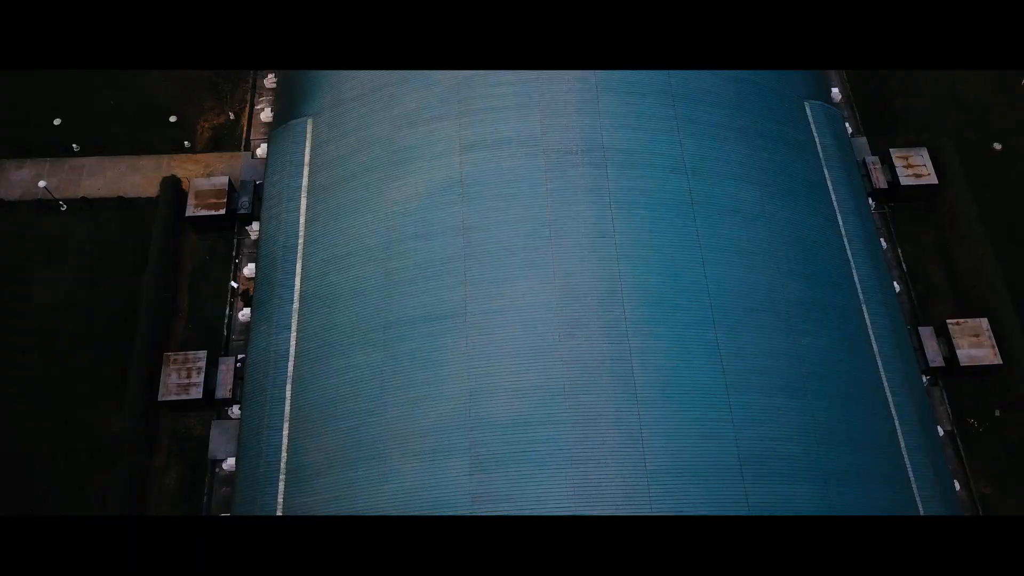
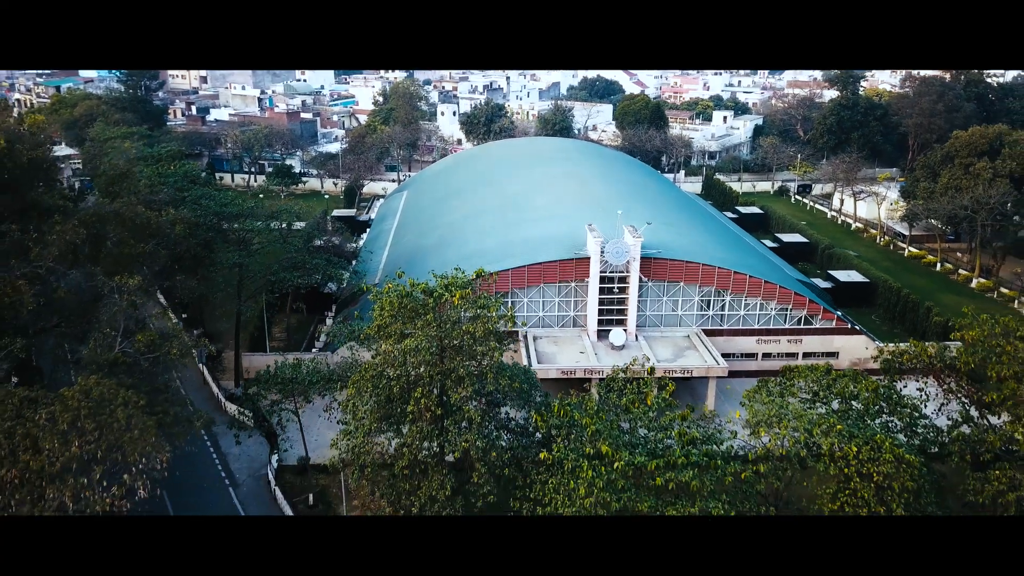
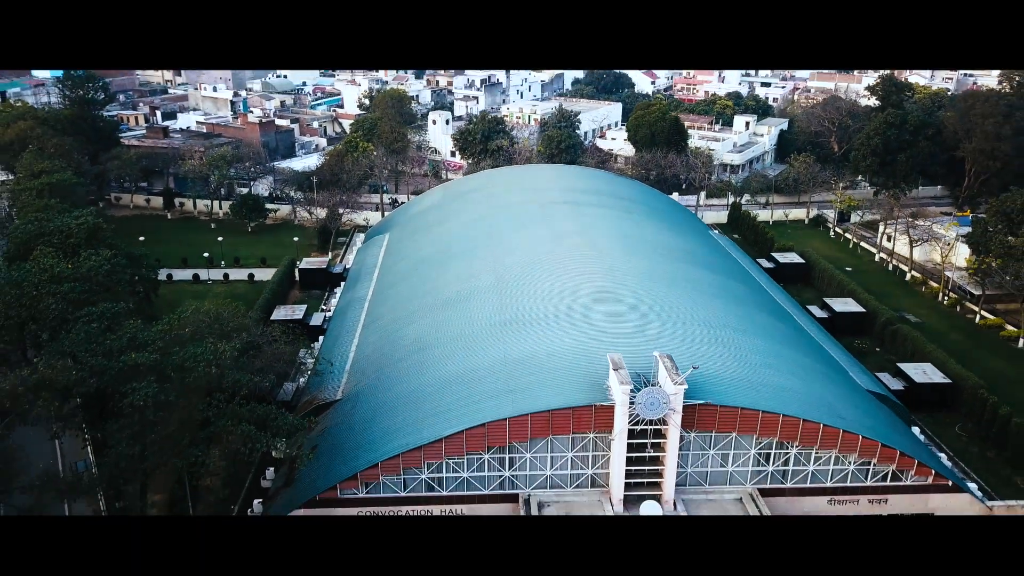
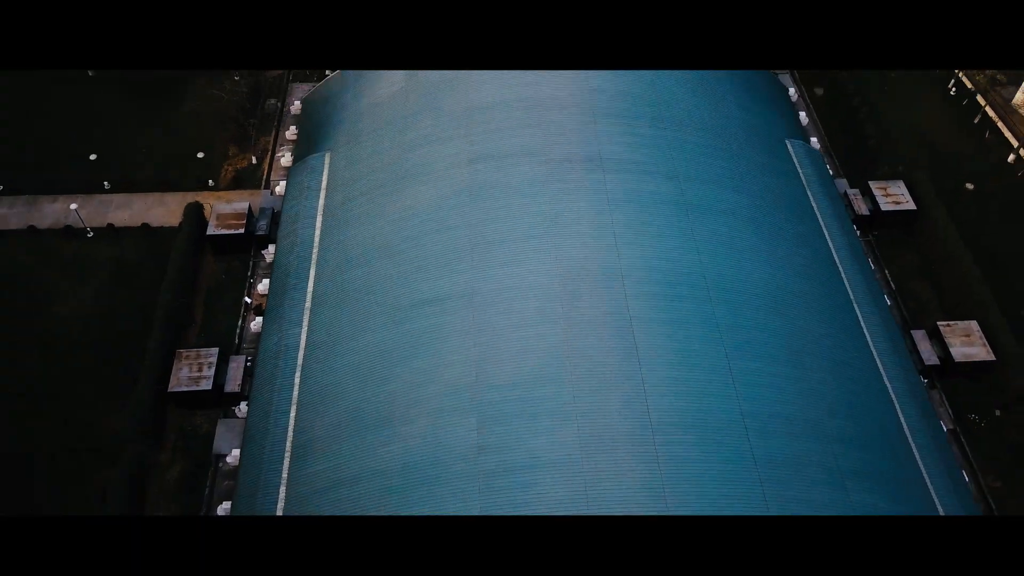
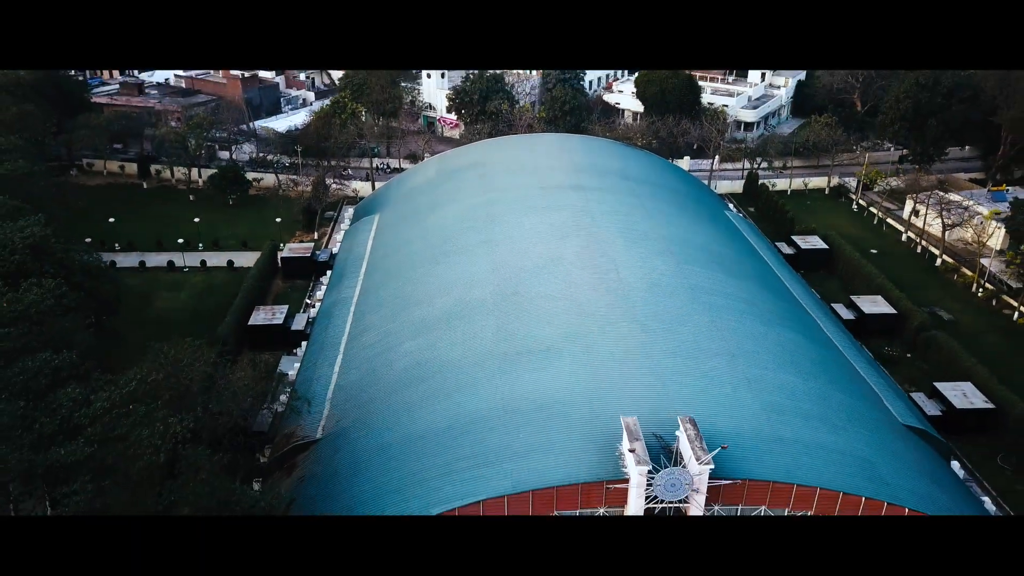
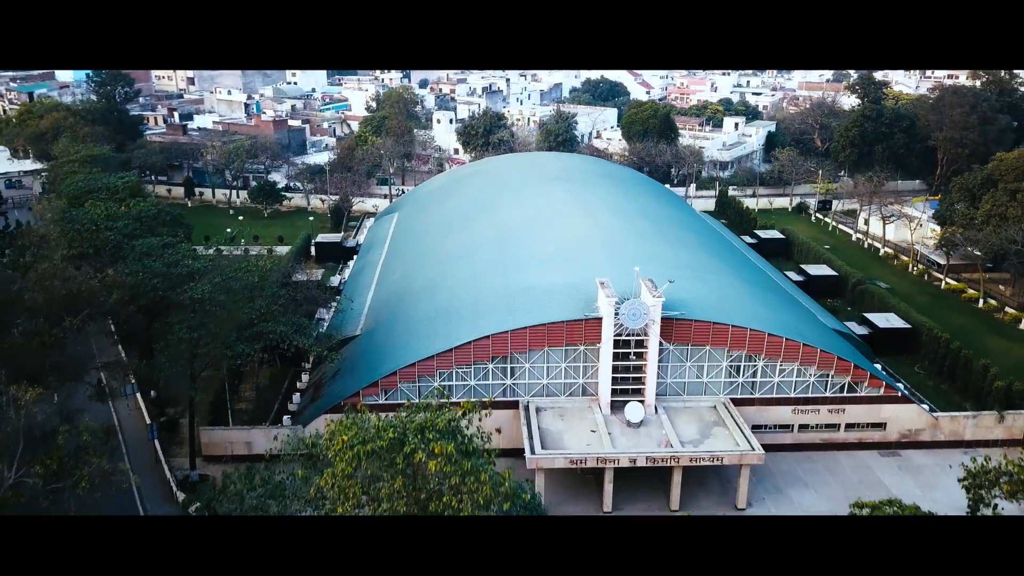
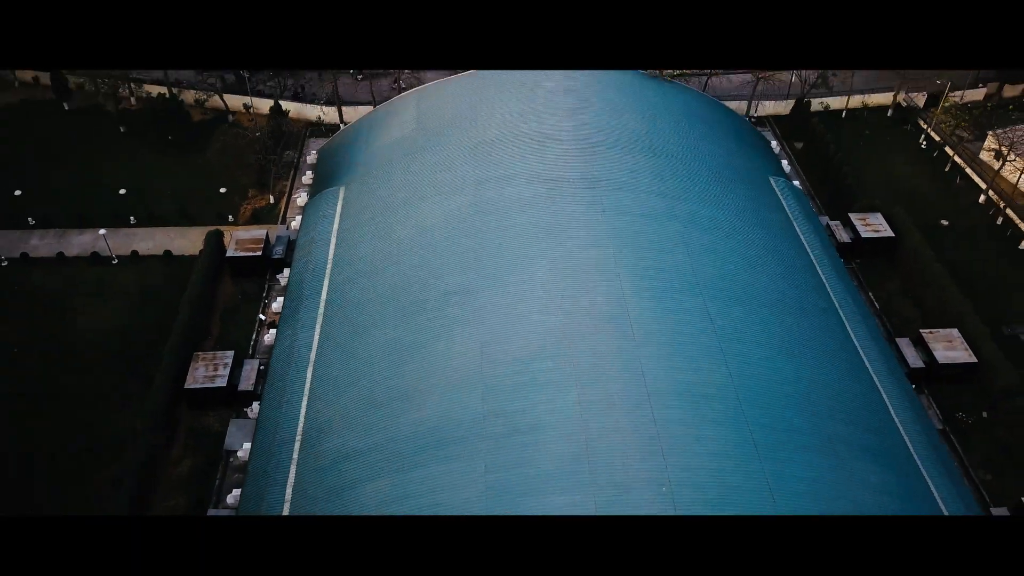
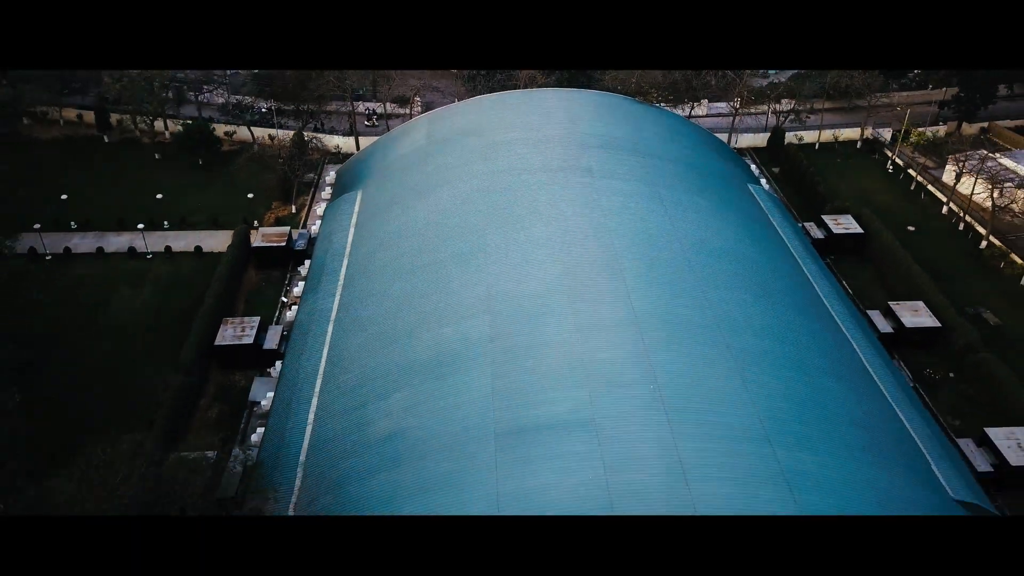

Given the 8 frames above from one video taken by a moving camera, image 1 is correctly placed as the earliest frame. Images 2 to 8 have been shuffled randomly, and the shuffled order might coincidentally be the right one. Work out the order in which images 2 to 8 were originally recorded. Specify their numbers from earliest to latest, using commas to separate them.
4, 7, 8, 5, 3, 6, 2
